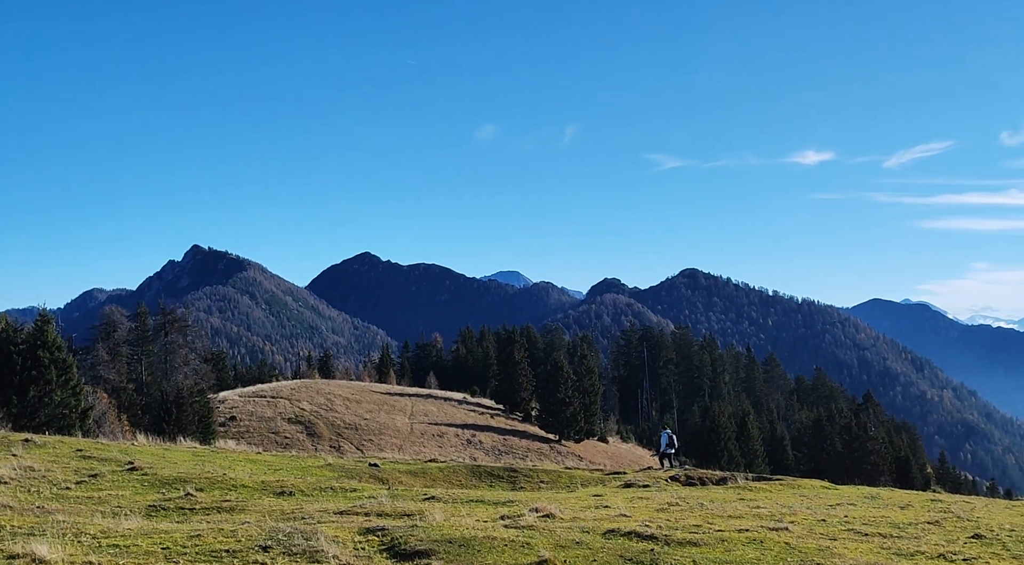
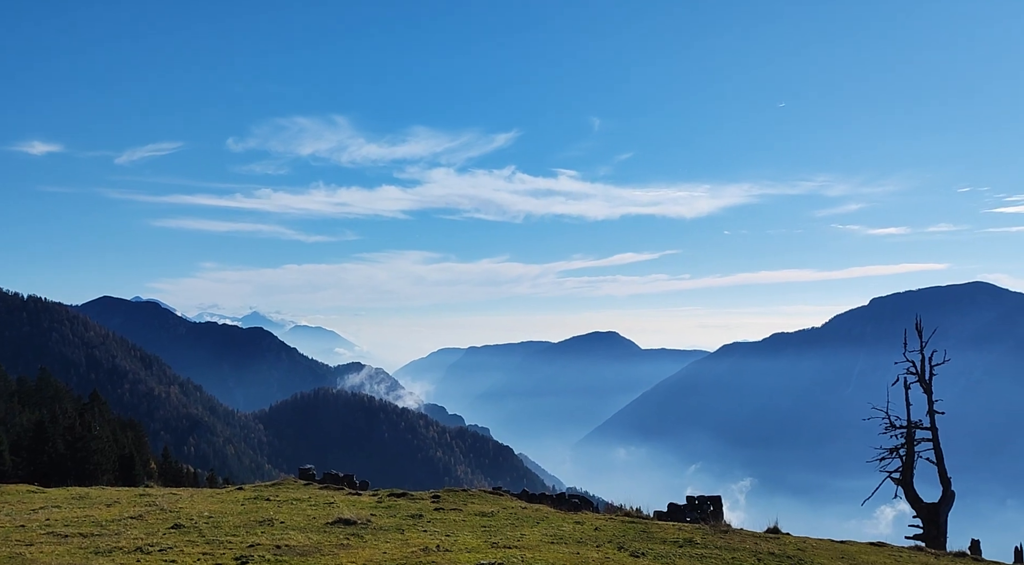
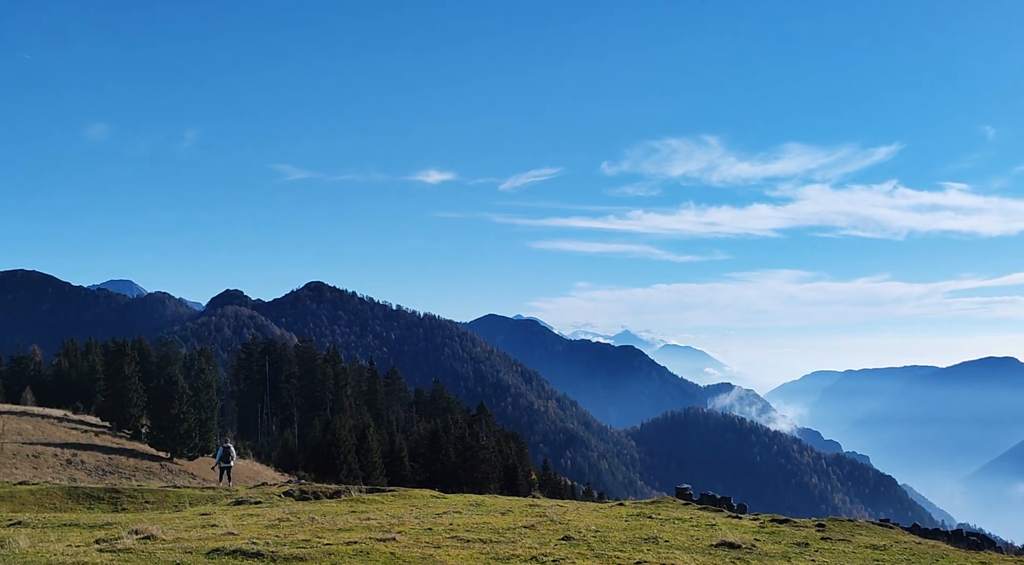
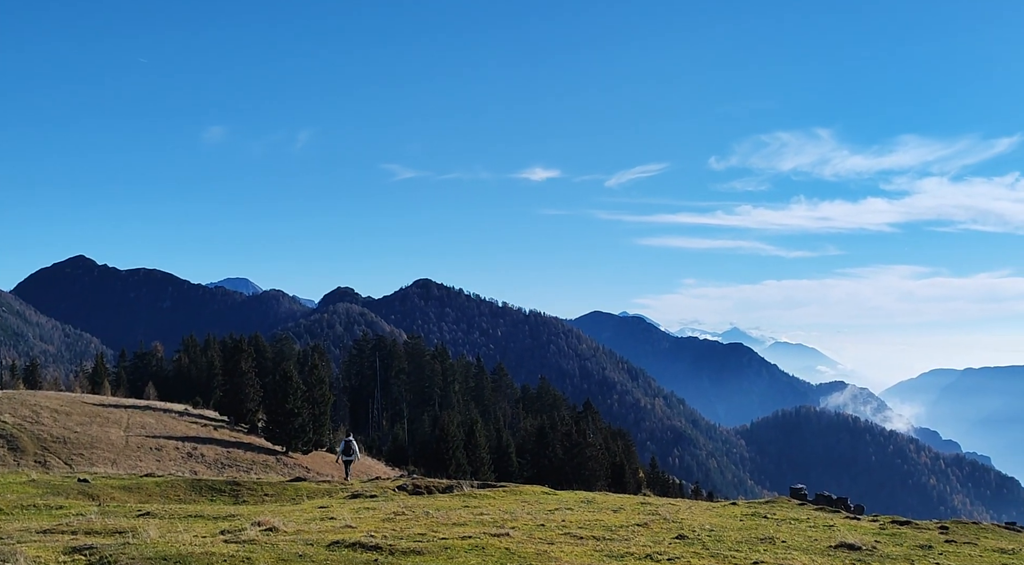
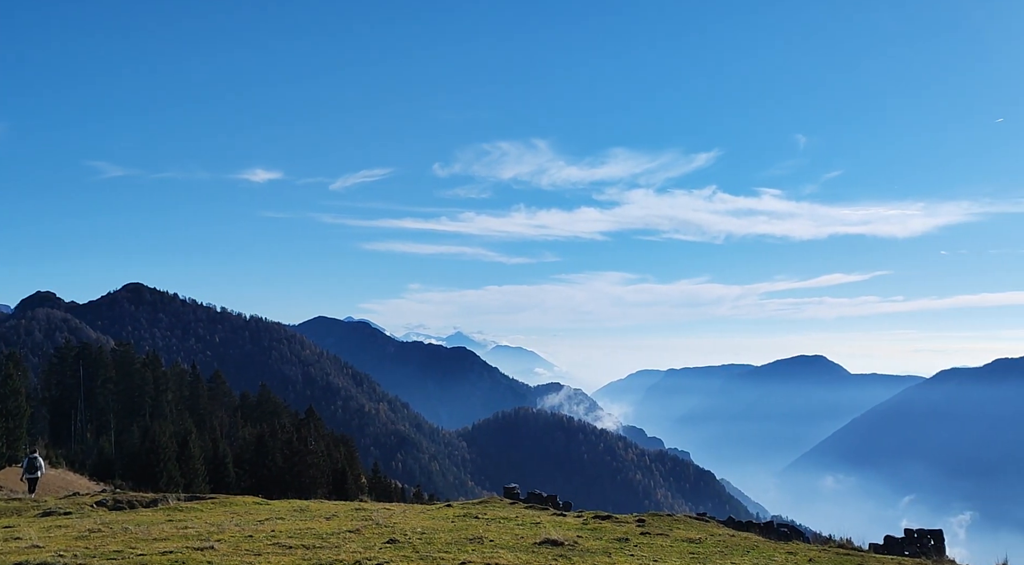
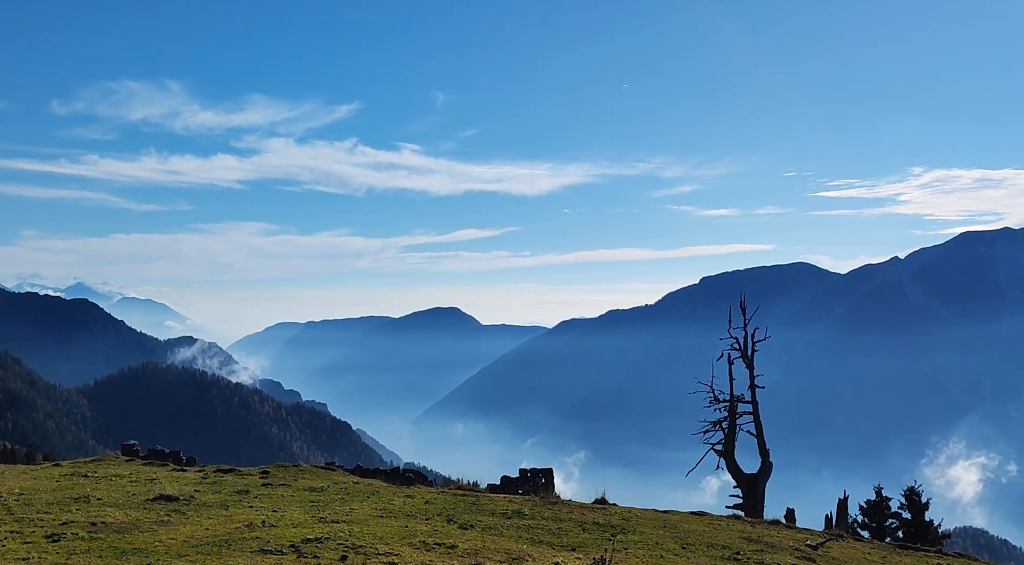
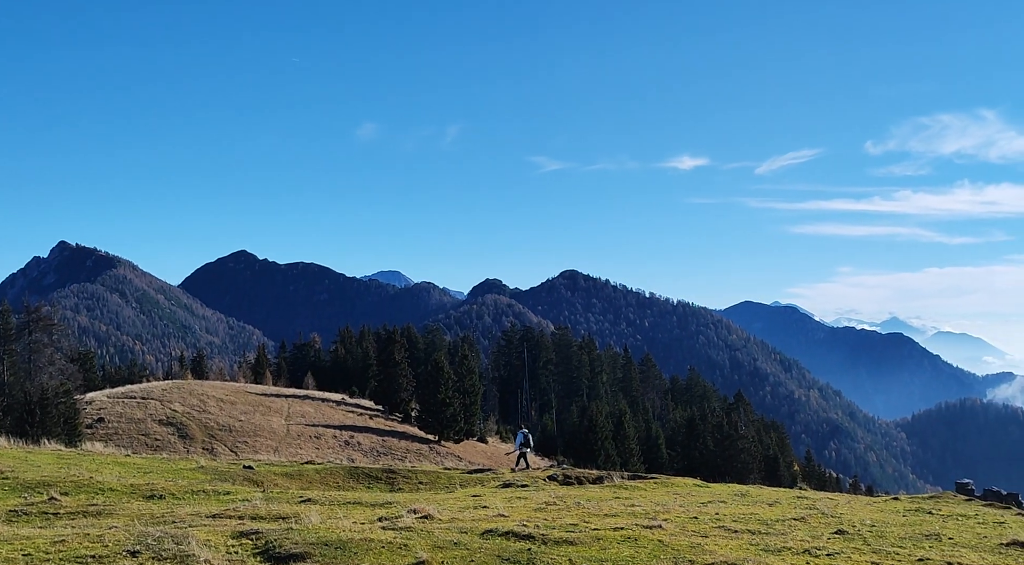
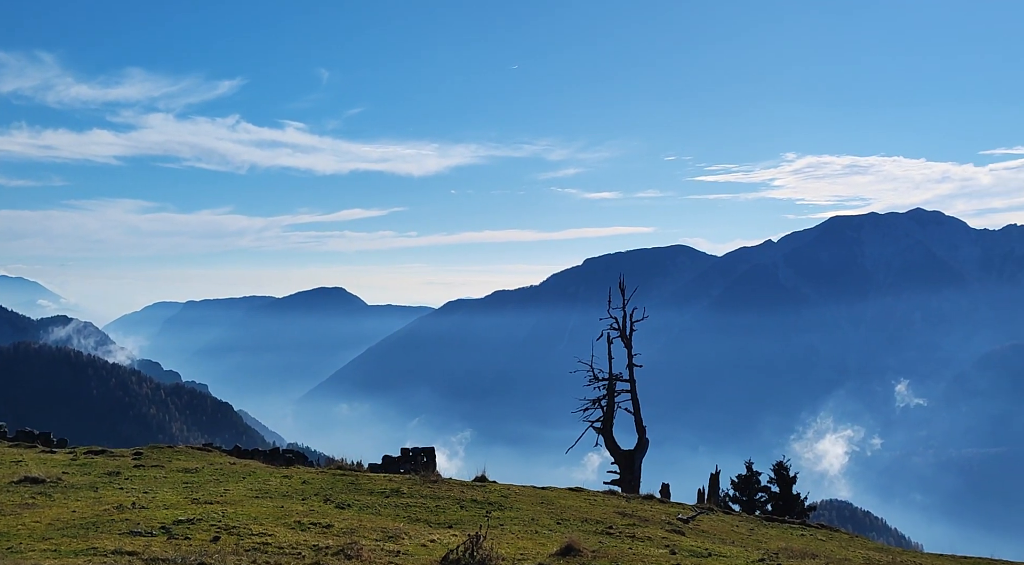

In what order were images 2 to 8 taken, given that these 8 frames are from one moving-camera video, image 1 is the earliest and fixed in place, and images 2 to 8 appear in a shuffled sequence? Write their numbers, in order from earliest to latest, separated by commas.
7, 4, 3, 5, 2, 6, 8
